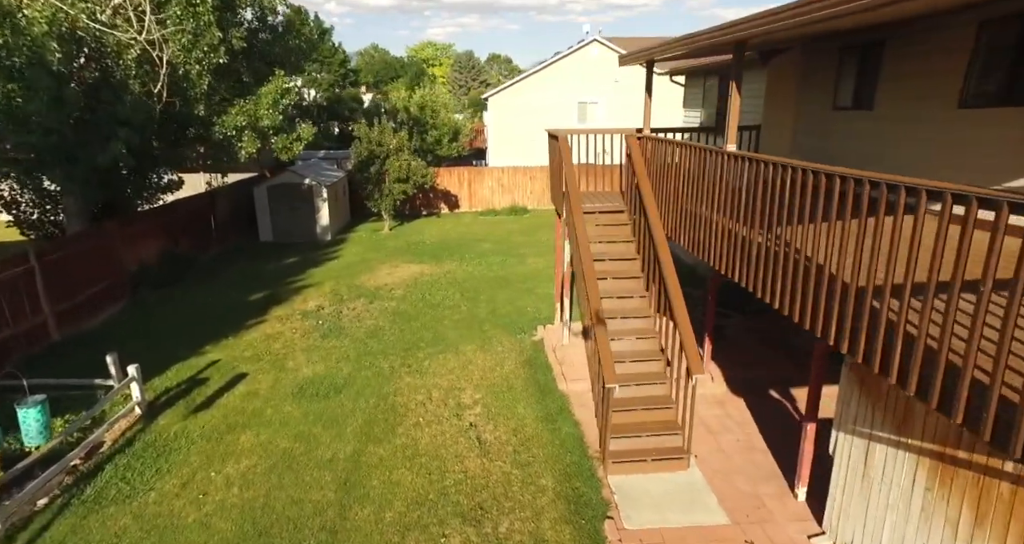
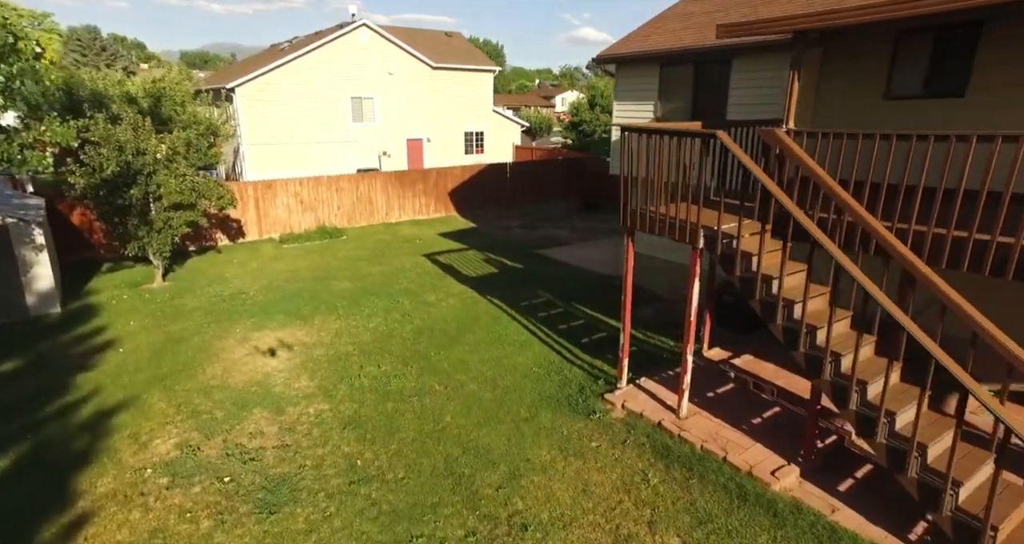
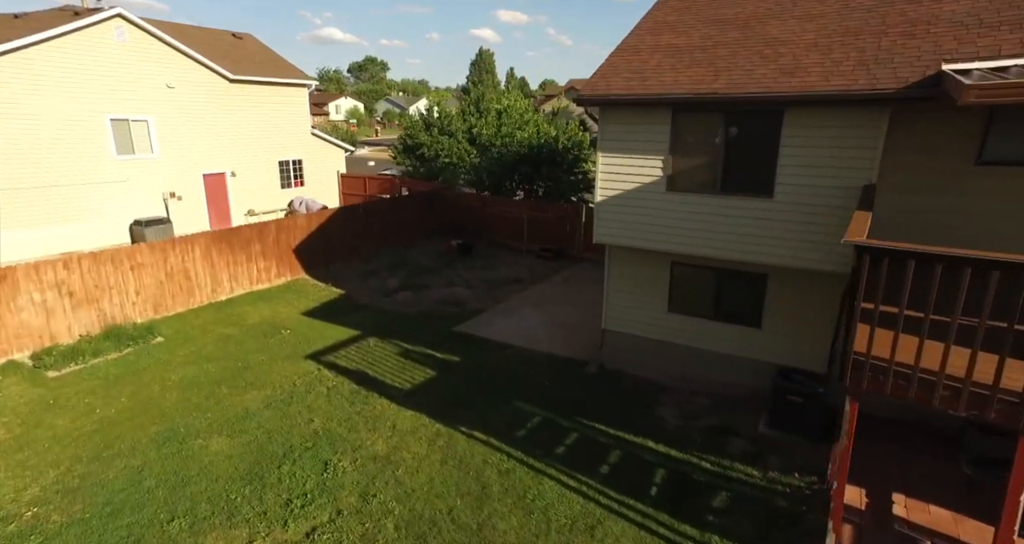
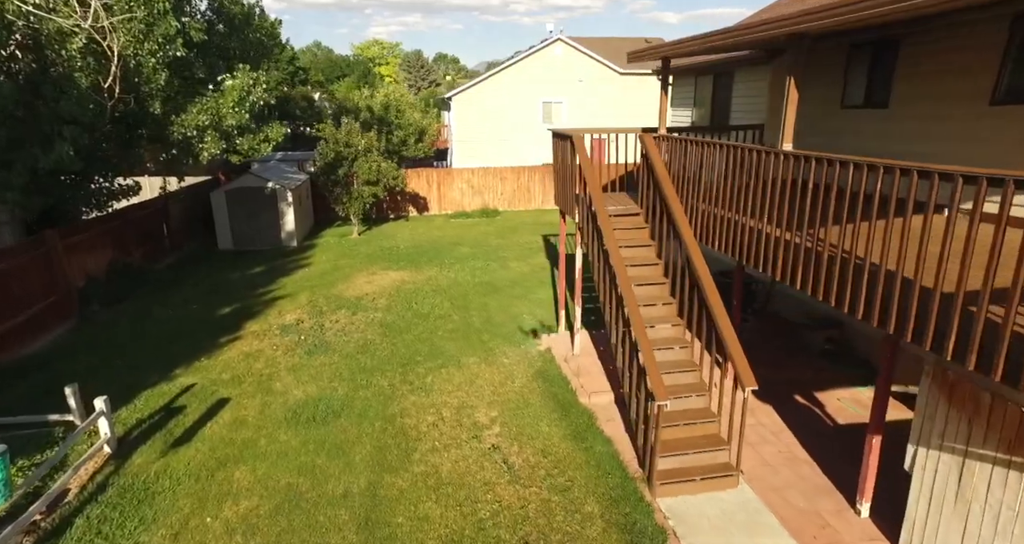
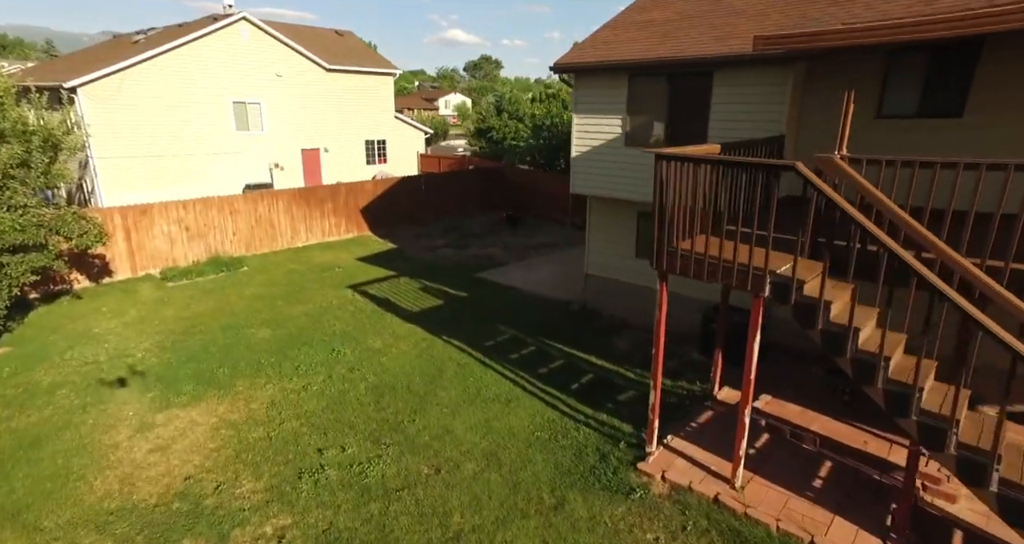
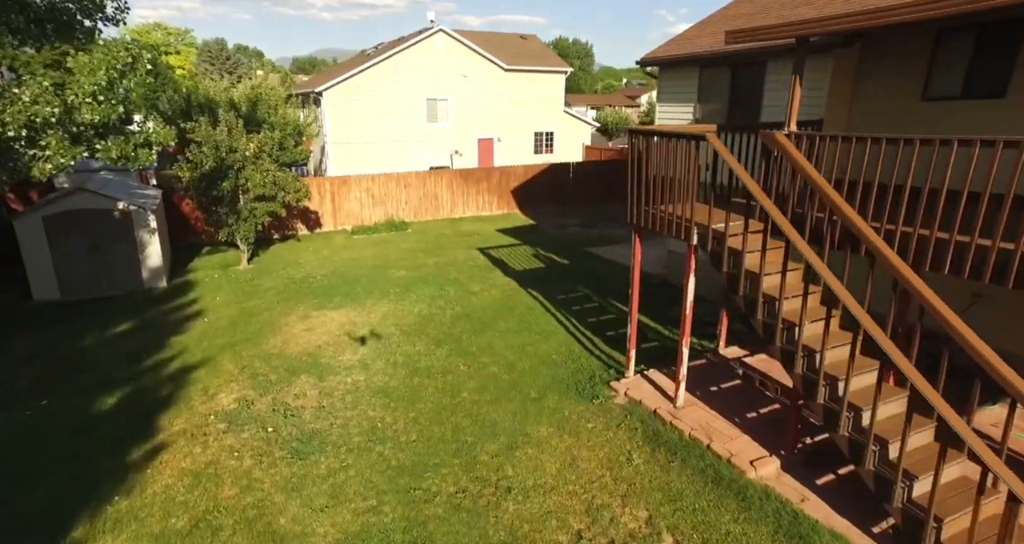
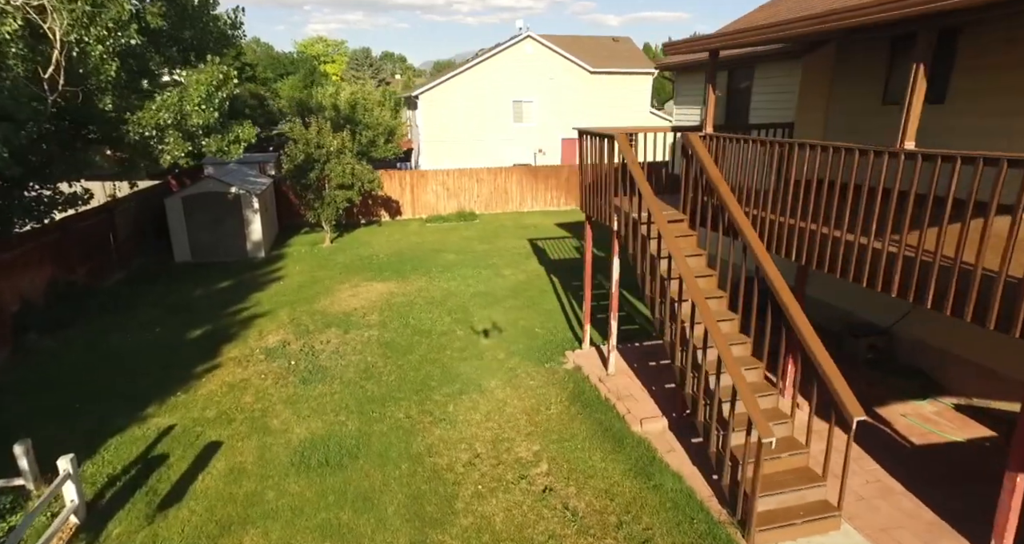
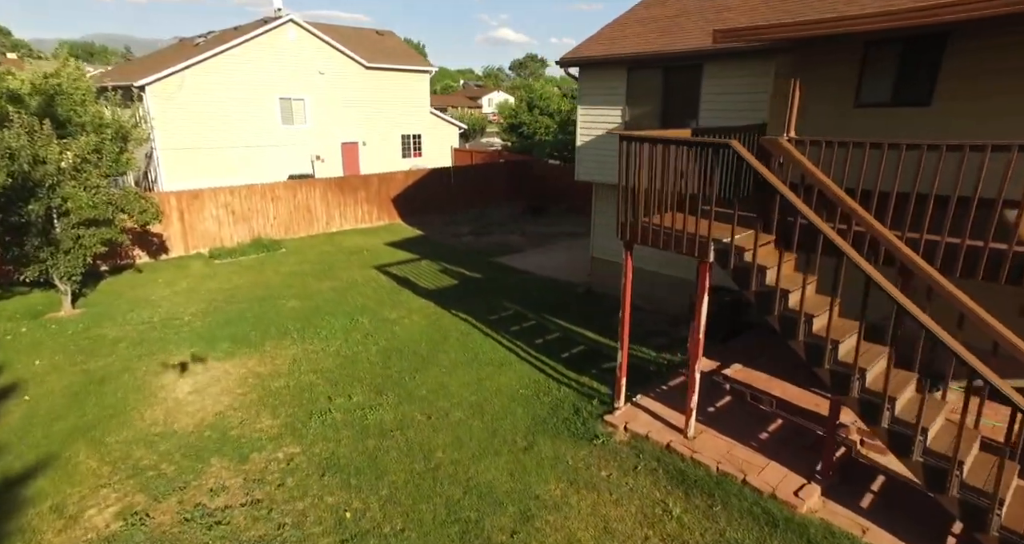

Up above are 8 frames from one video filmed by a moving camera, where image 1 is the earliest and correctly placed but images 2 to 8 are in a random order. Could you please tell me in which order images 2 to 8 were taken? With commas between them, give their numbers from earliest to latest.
4, 7, 6, 2, 8, 5, 3
